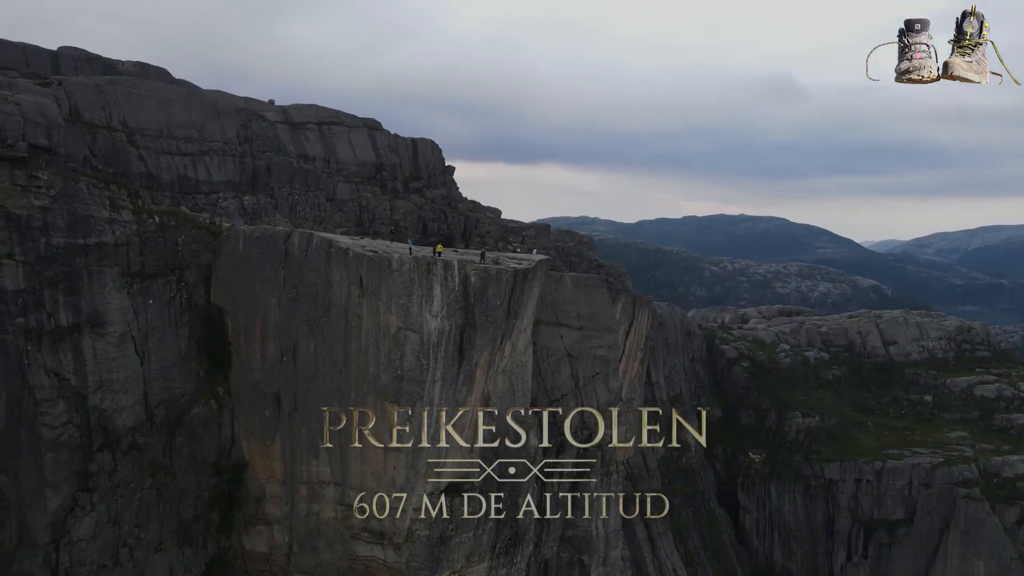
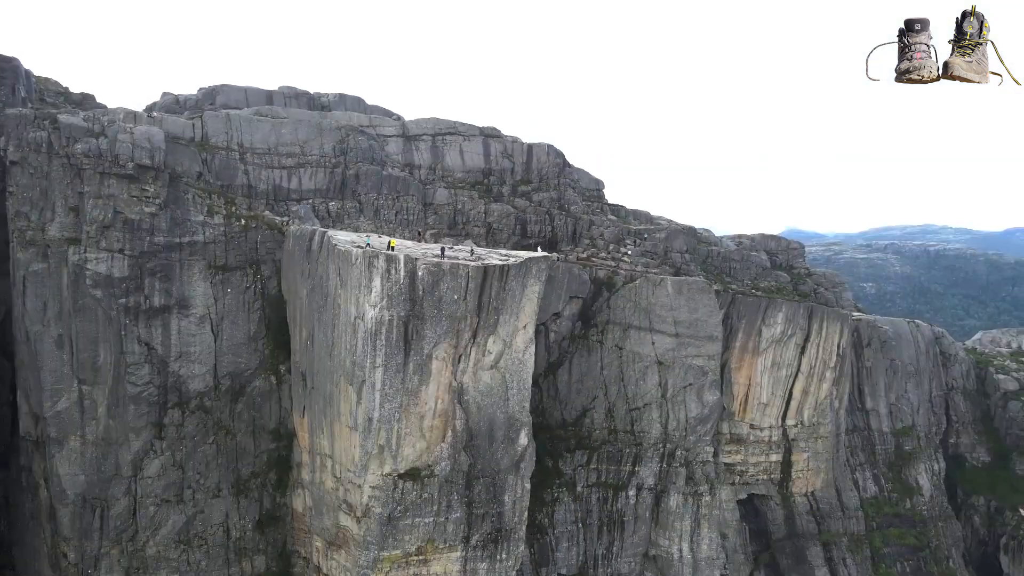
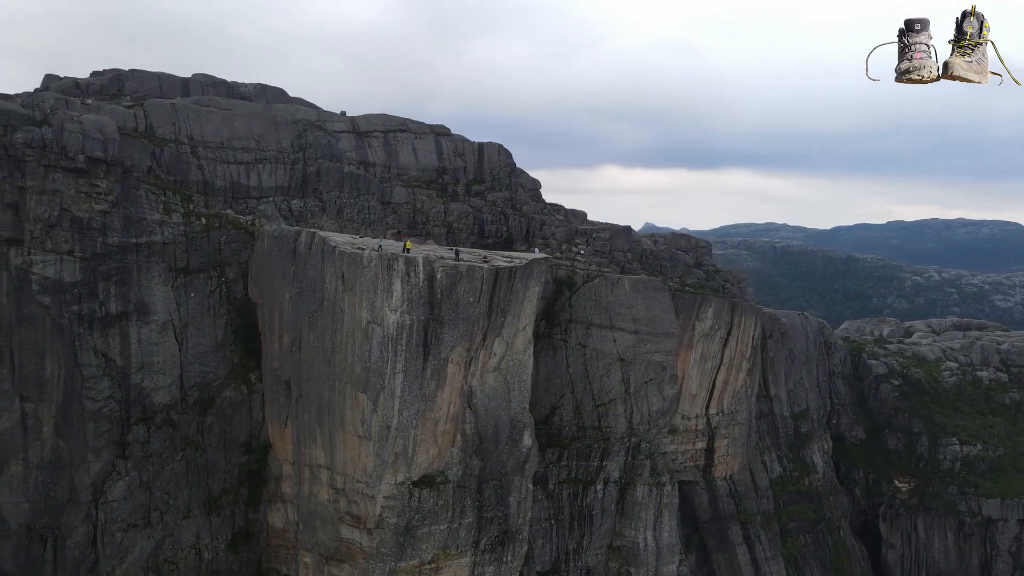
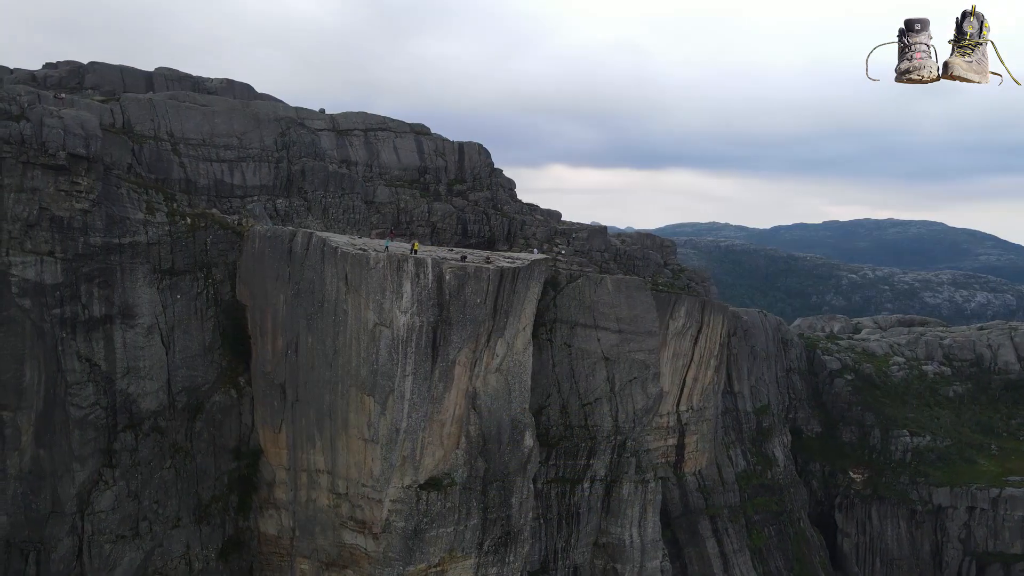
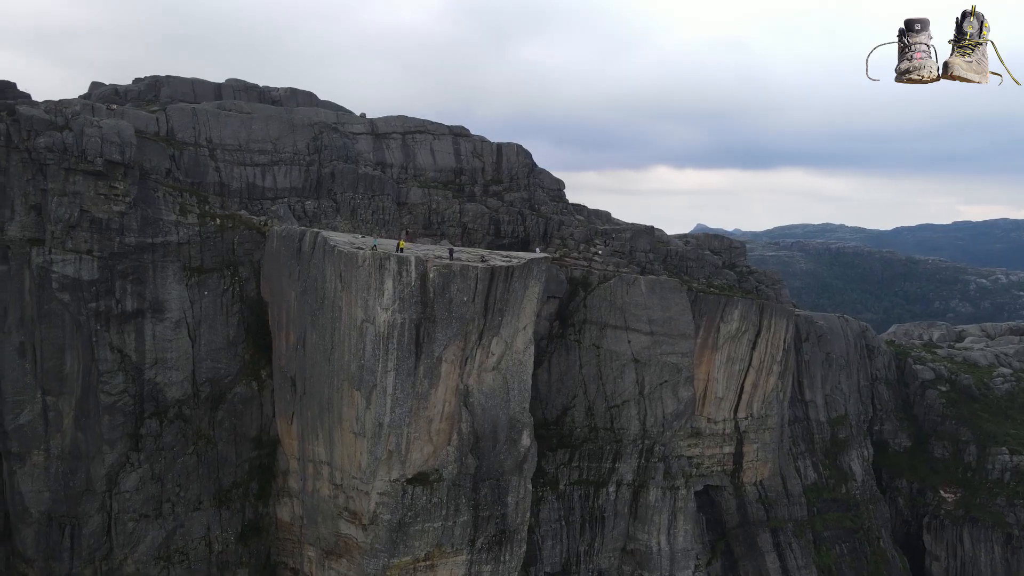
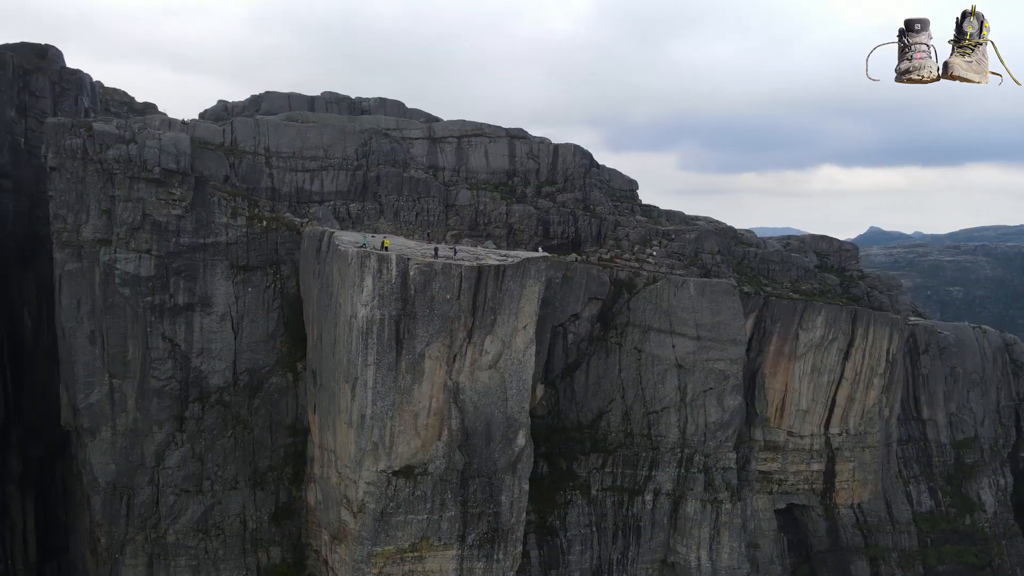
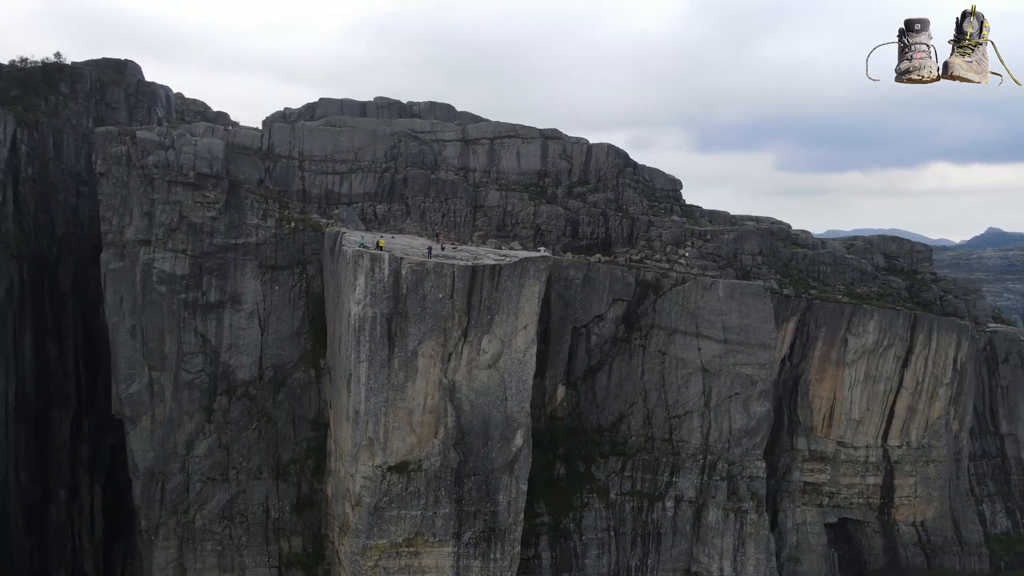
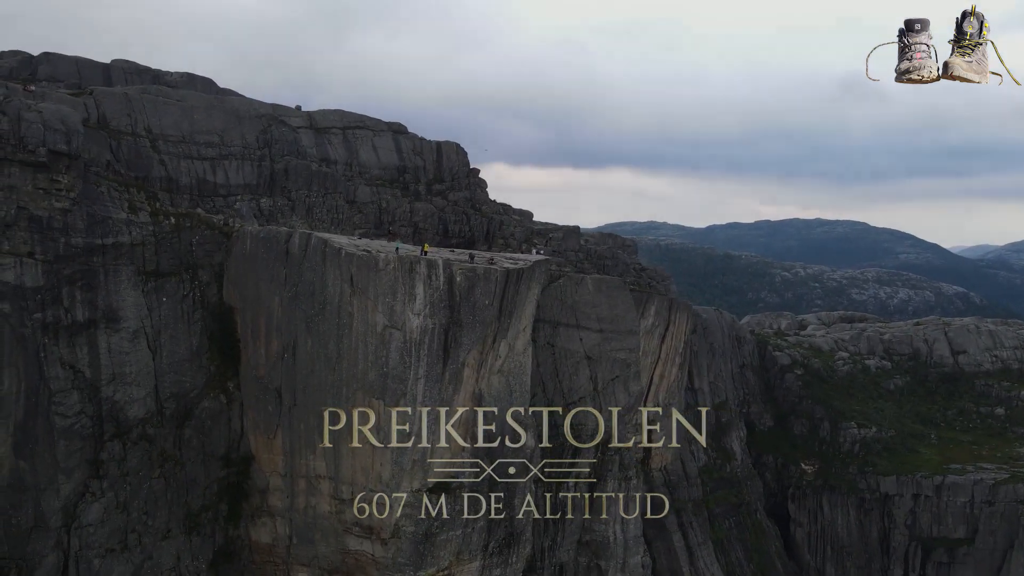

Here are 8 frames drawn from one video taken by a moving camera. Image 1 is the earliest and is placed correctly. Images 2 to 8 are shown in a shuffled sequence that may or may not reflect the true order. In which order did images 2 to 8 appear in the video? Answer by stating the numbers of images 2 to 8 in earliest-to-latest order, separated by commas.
8, 4, 3, 5, 2, 6, 7
